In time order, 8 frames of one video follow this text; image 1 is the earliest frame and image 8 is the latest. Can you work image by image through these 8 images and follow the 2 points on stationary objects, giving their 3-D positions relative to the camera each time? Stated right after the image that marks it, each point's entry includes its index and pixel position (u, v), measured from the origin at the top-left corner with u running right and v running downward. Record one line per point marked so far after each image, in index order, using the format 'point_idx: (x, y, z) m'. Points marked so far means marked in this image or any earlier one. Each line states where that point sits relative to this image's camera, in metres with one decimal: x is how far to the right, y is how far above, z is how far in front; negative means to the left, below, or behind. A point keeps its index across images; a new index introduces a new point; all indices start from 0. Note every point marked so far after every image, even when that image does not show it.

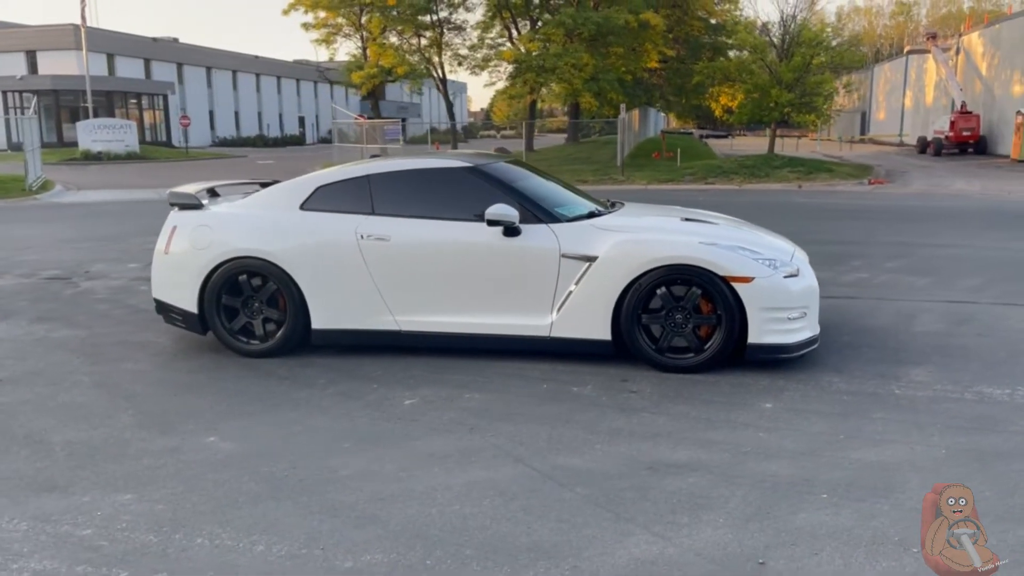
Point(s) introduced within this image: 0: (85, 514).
0: (-1.8, -1.0, +3.5) m
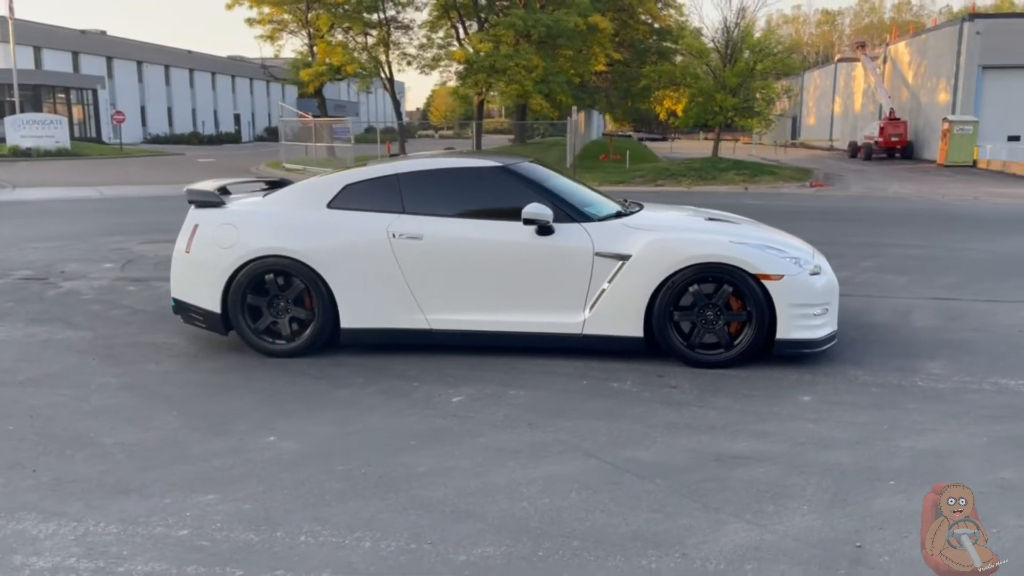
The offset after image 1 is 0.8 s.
0: (-1.4, -1.0, +3.4) m
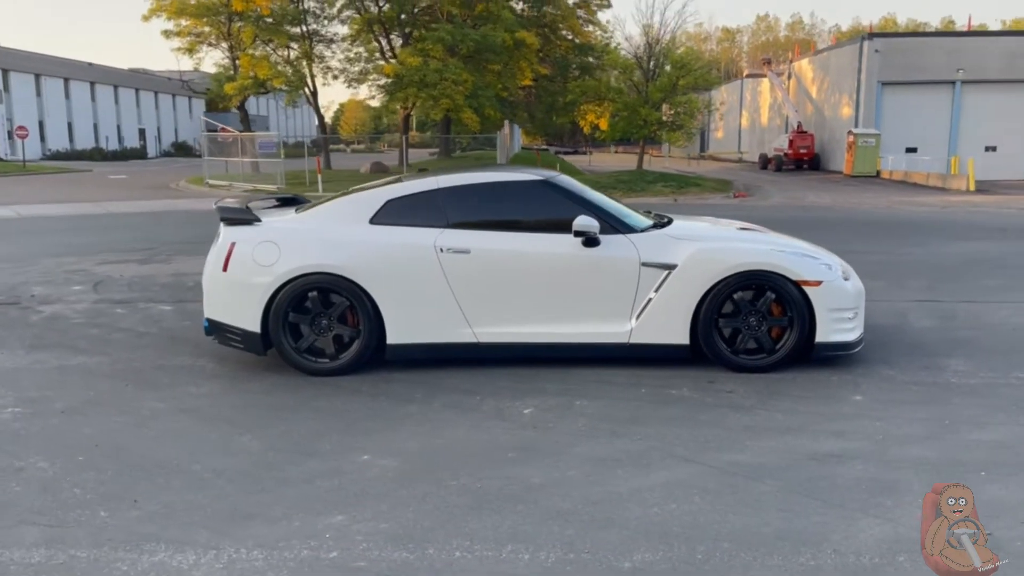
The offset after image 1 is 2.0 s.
0: (-0.8, -1.0, +3.4) m
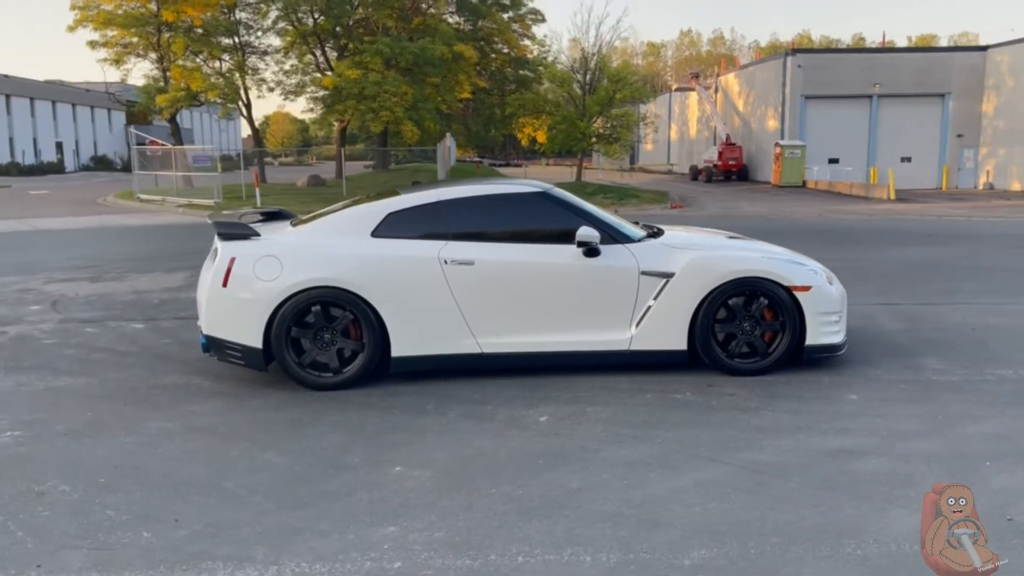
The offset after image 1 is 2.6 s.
0: (-0.6, -1.1, +3.4) m
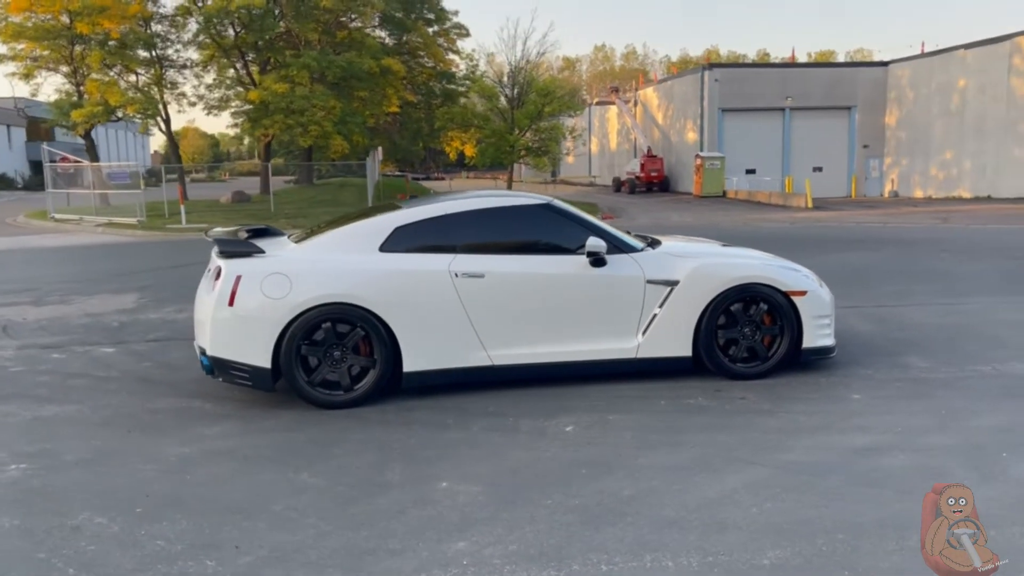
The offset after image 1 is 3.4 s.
0: (-0.2, -1.1, +3.3) m
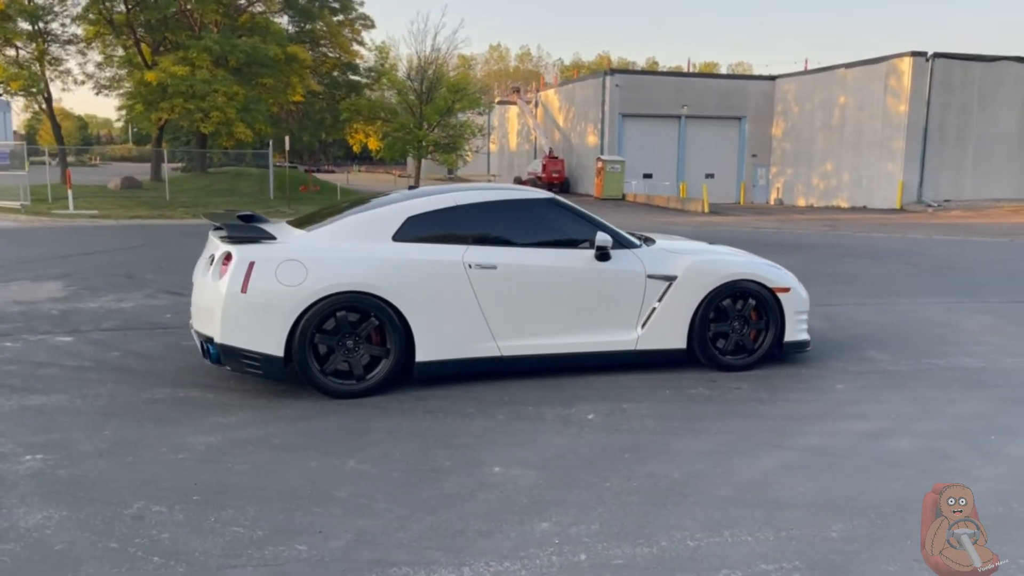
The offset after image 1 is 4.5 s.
0: (+0.2, -1.1, +3.4) m
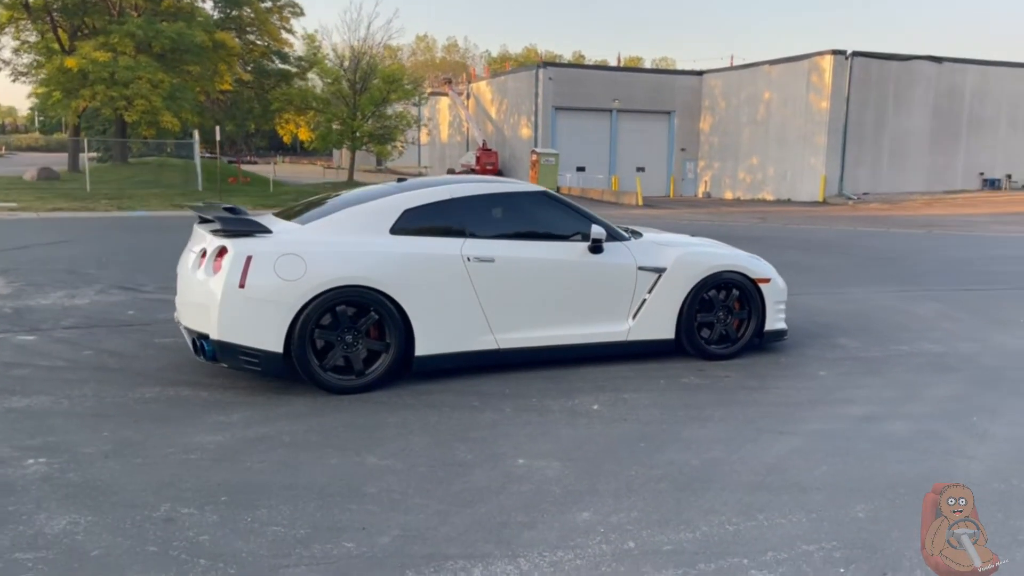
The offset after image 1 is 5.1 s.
0: (+0.4, -1.1, +3.5) m
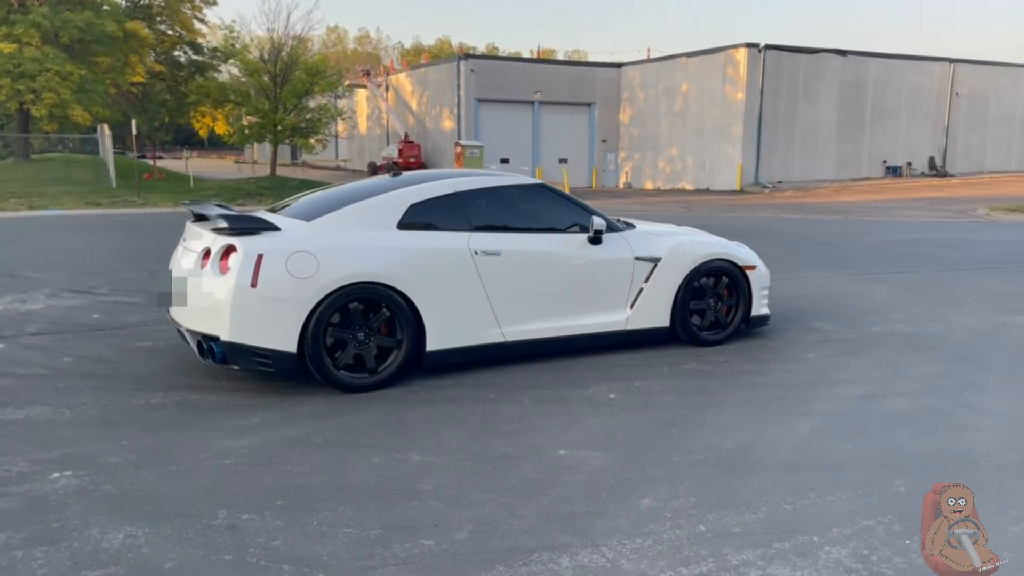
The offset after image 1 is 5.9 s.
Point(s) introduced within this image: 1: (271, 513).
0: (+0.7, -1.0, +3.6) m
1: (-1.1, -1.0, +3.6) m
